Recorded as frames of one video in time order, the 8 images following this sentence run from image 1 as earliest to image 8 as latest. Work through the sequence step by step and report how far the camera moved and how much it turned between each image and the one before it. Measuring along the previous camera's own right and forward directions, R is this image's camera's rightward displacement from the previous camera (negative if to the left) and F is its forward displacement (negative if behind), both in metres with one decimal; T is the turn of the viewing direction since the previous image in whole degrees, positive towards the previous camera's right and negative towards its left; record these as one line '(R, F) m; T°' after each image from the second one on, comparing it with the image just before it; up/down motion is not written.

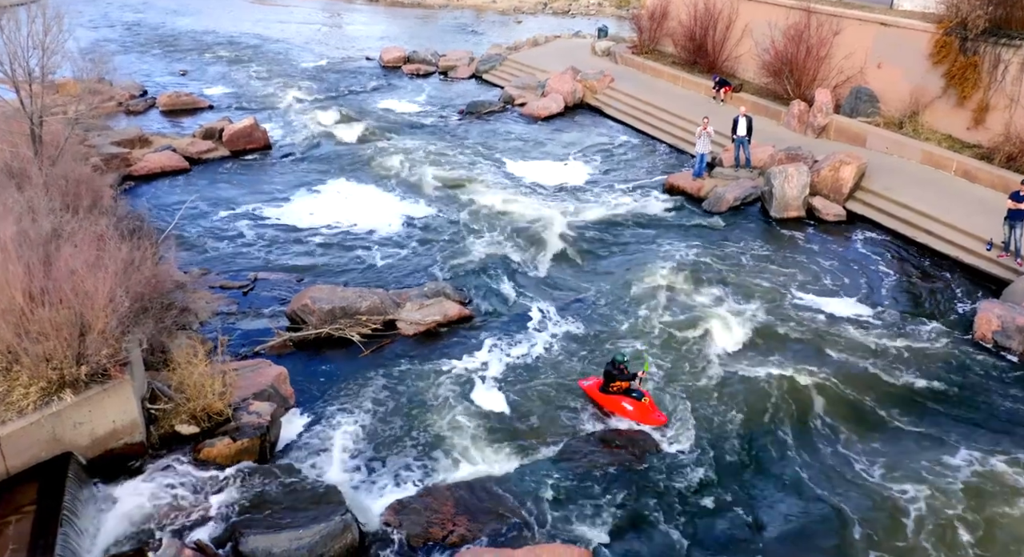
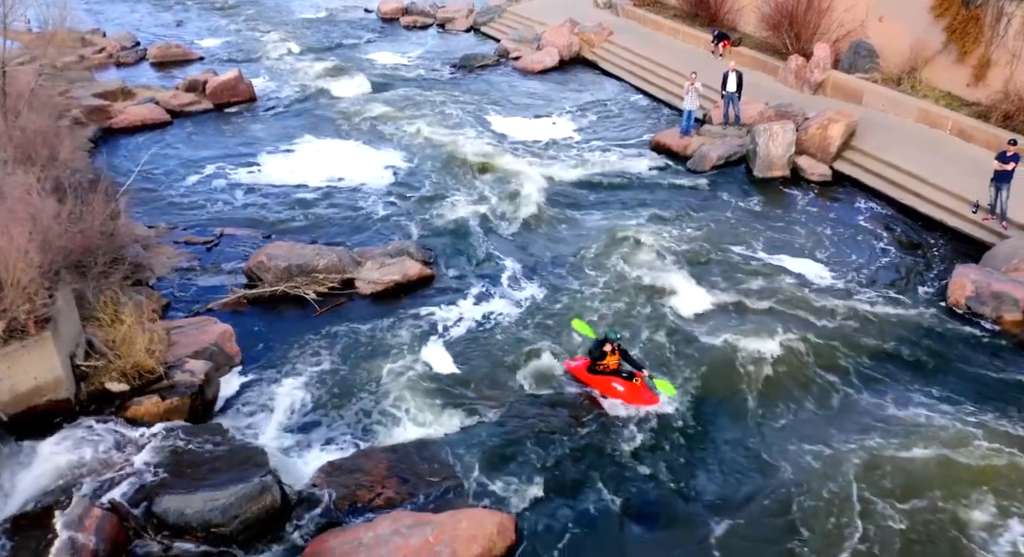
(+1.3, +0.4) m; -2°
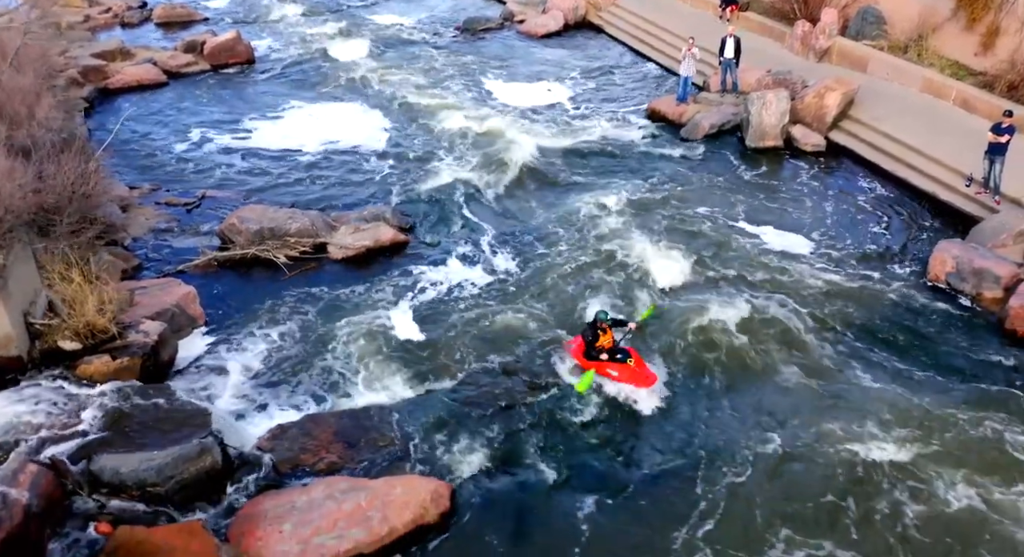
(+1.2, +0.2) m; -2°
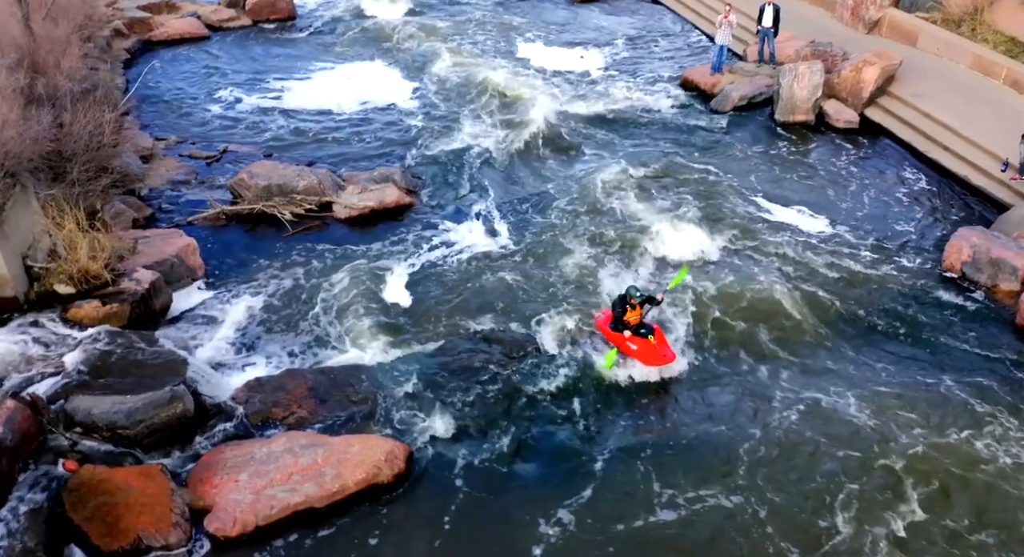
(+1.3, +0.1) m; -5°
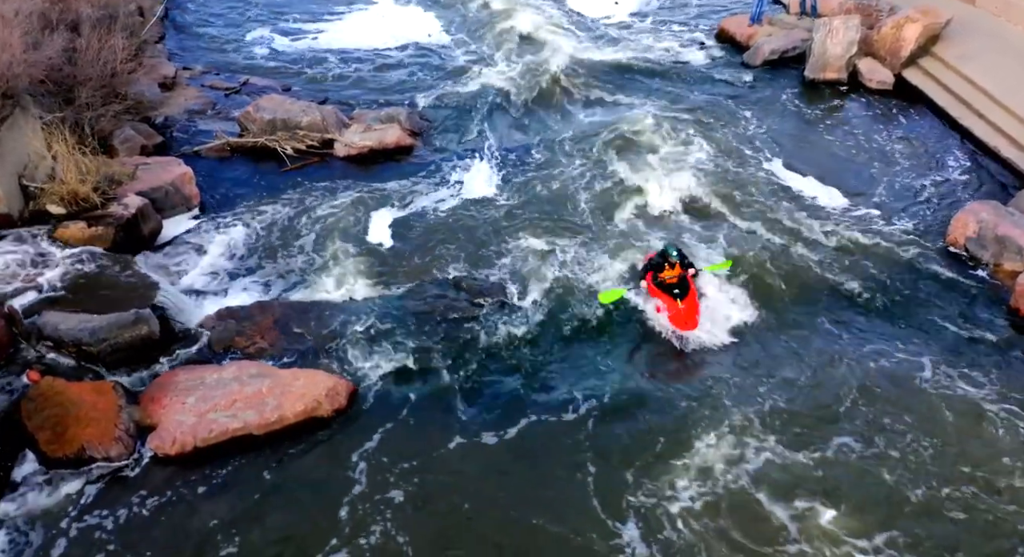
(+1.7, +0.1) m; -5°
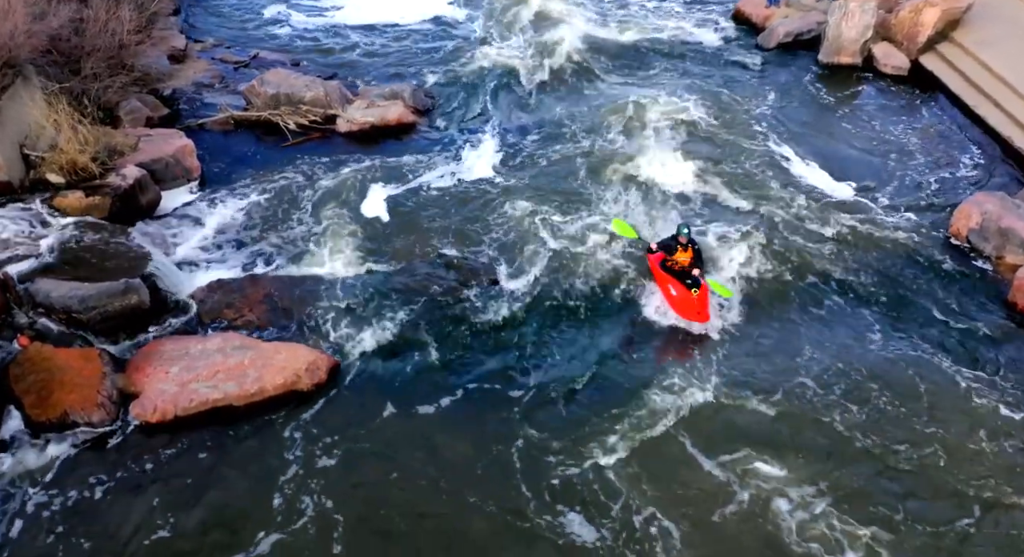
(+0.7, 0.0) m; -2°
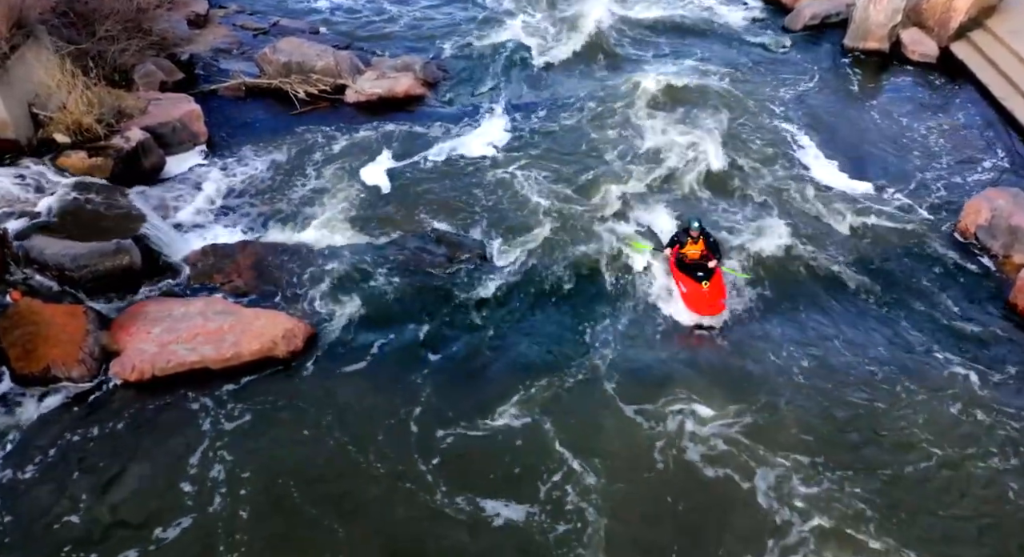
(+0.9, +0.1) m; -3°
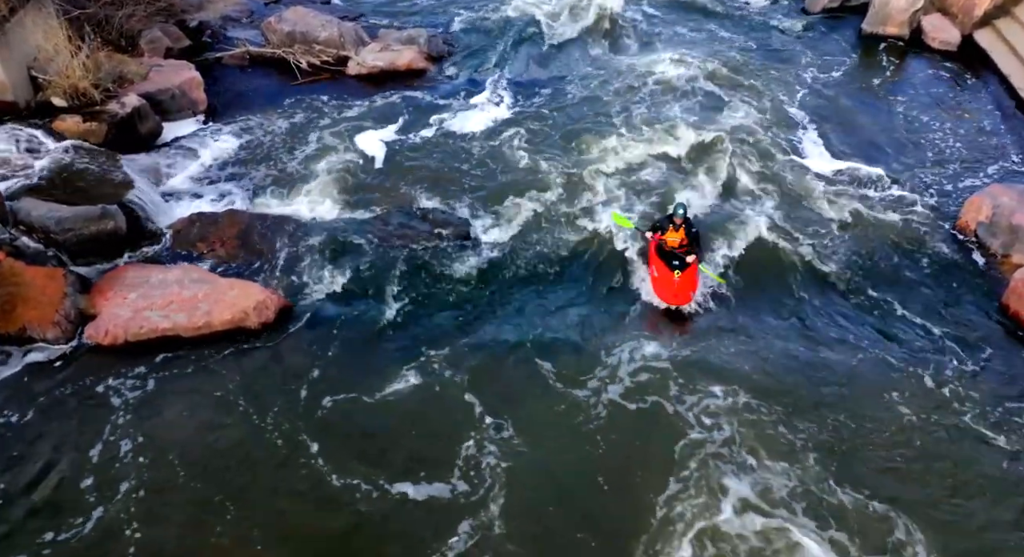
(+0.9, +0.1) m; -3°
